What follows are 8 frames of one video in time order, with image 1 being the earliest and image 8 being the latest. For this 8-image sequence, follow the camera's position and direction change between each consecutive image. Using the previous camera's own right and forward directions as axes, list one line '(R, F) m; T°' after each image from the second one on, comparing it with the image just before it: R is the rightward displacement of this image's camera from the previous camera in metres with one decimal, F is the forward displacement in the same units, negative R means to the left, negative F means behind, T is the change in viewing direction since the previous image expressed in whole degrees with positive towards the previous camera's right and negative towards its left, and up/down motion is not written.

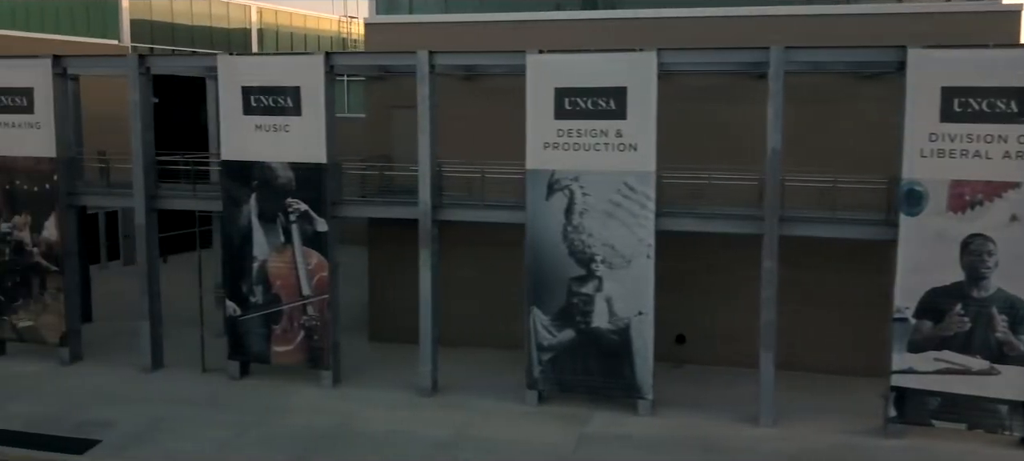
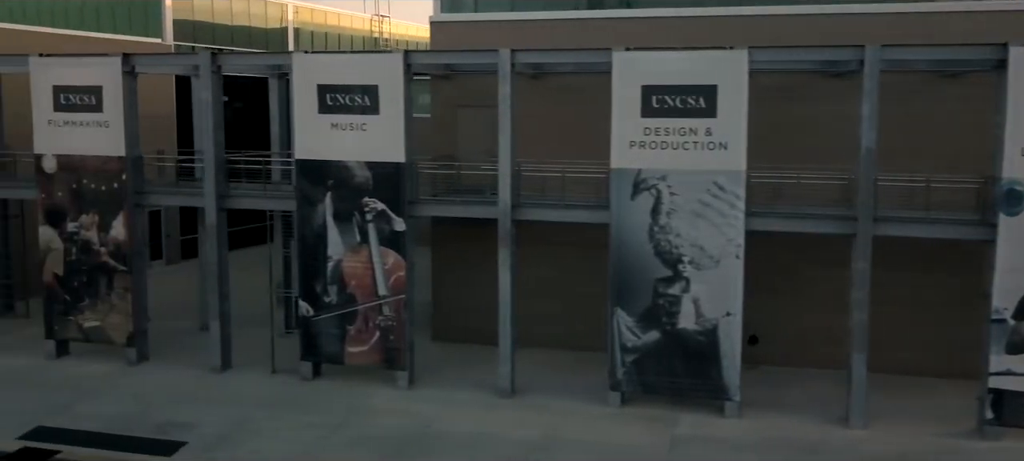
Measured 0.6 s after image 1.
(-1.1, +0.1) m; 0°
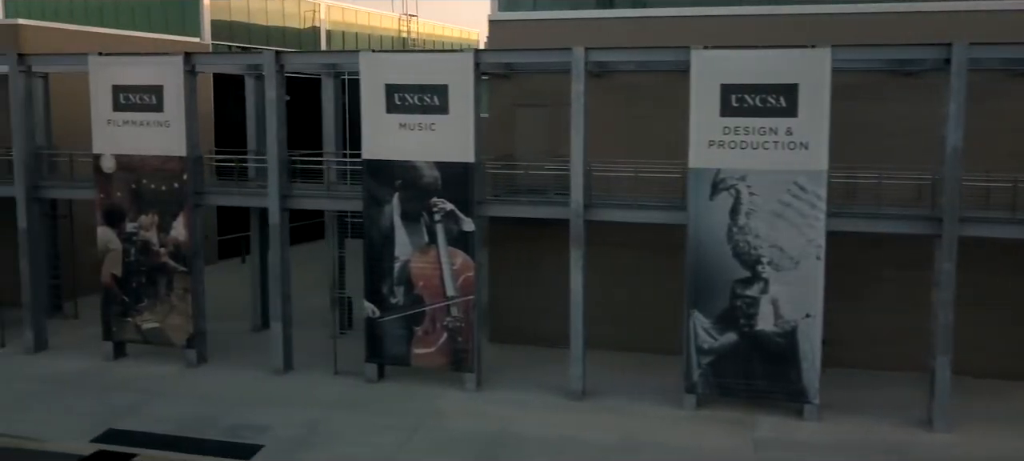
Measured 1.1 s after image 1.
(-1.0, +0.1) m; 0°
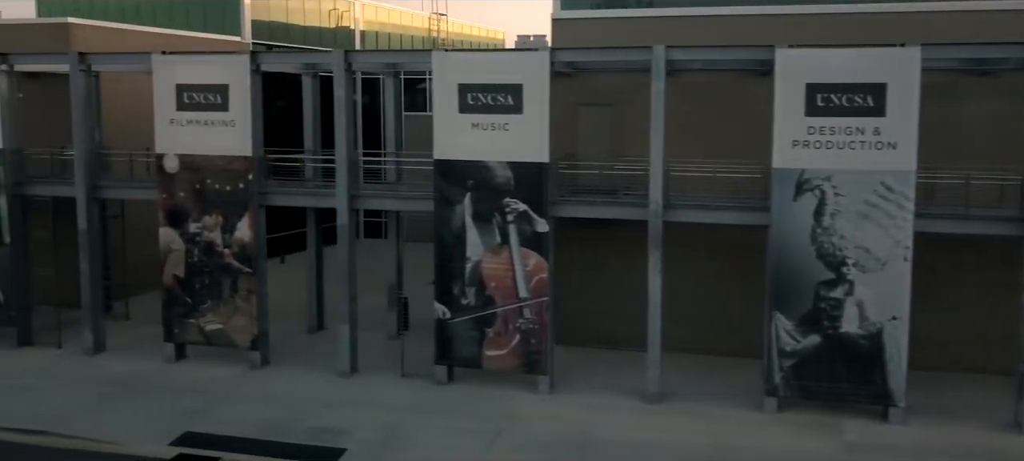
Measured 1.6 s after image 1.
(-1.0, +0.2) m; 0°
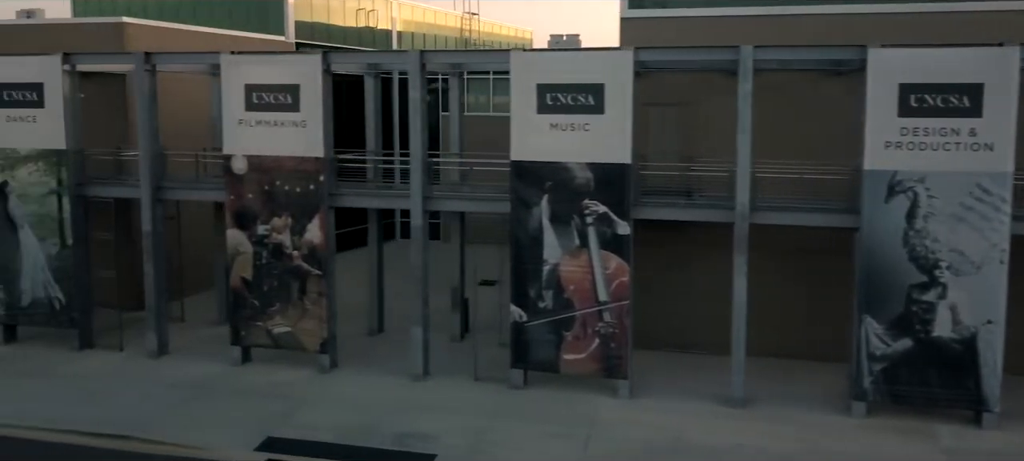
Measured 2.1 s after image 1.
(-1.1, +0.2) m; 0°
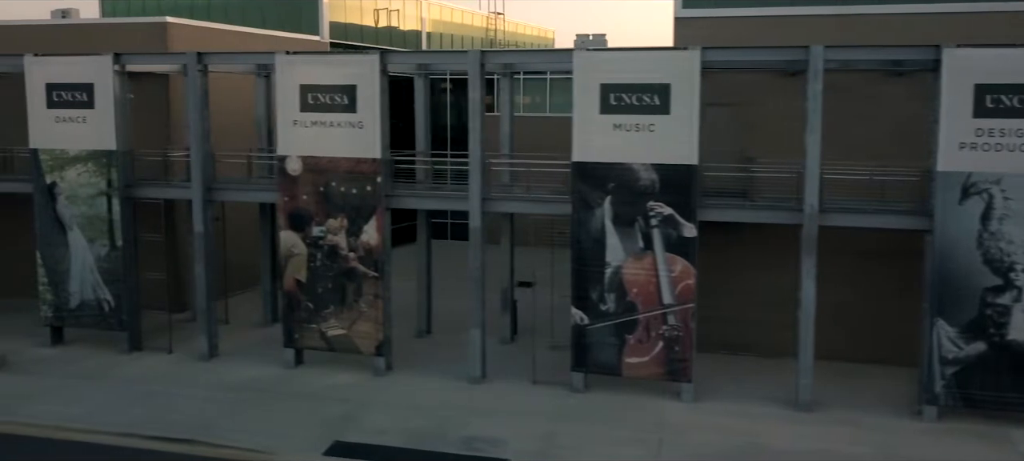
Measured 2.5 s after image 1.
(-0.8, +0.1) m; 0°
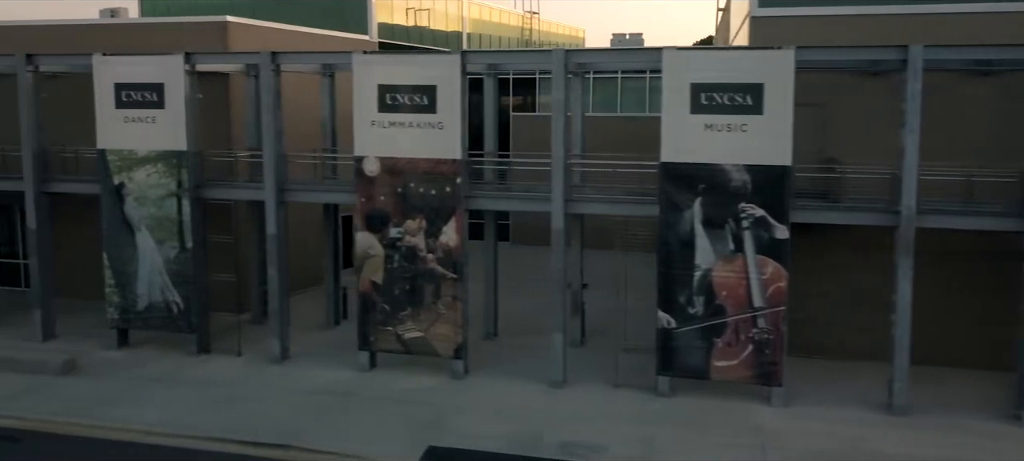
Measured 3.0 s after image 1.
(-1.2, +0.2) m; 0°
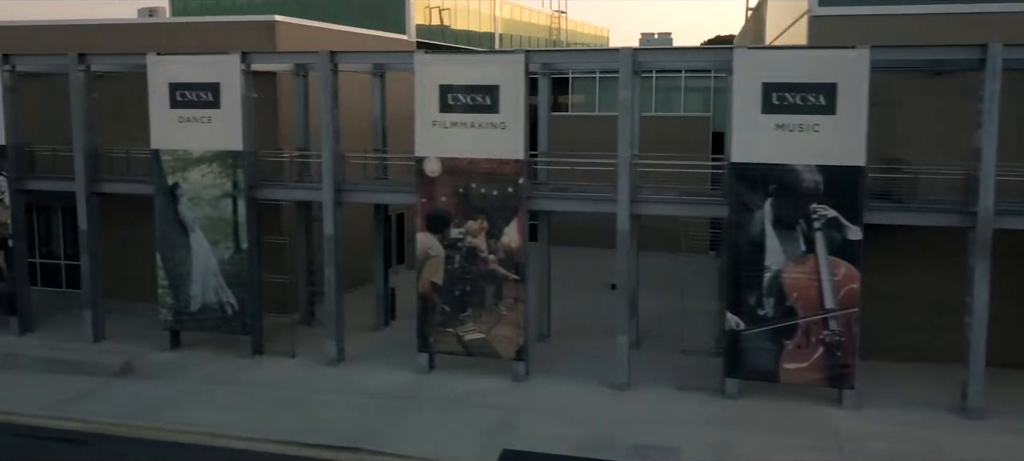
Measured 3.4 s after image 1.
(-0.9, +0.1) m; 0°
